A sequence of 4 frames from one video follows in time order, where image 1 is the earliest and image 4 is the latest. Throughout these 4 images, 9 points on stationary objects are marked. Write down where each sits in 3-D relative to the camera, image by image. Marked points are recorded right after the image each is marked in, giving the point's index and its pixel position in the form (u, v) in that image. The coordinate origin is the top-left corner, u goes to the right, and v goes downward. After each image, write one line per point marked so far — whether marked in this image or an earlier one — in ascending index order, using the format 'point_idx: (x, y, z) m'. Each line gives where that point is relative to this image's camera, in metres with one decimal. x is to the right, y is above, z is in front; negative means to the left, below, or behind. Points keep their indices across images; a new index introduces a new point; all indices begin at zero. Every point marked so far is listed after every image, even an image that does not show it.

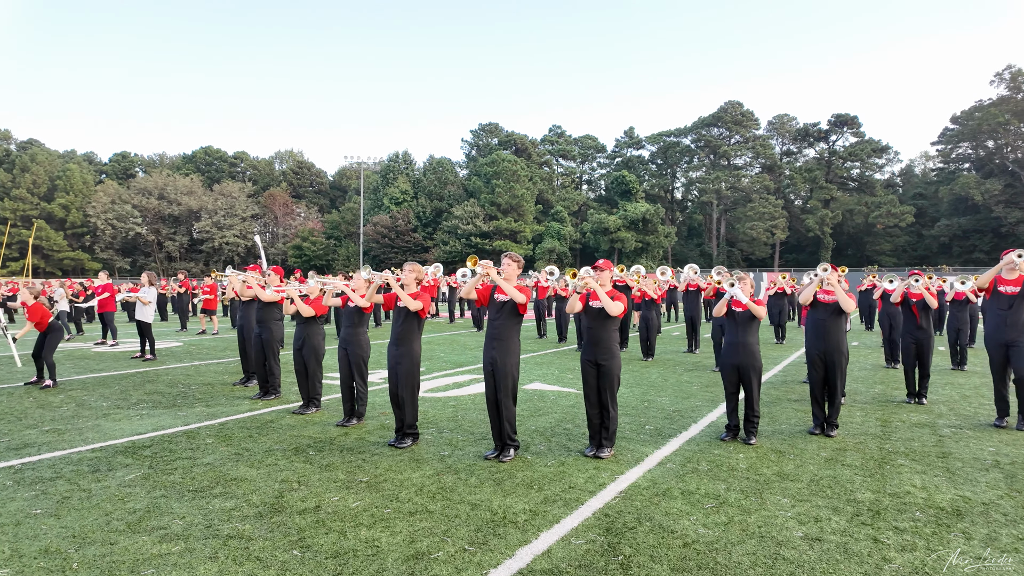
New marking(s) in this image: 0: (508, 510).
0: (0.0, -1.4, +3.7) m
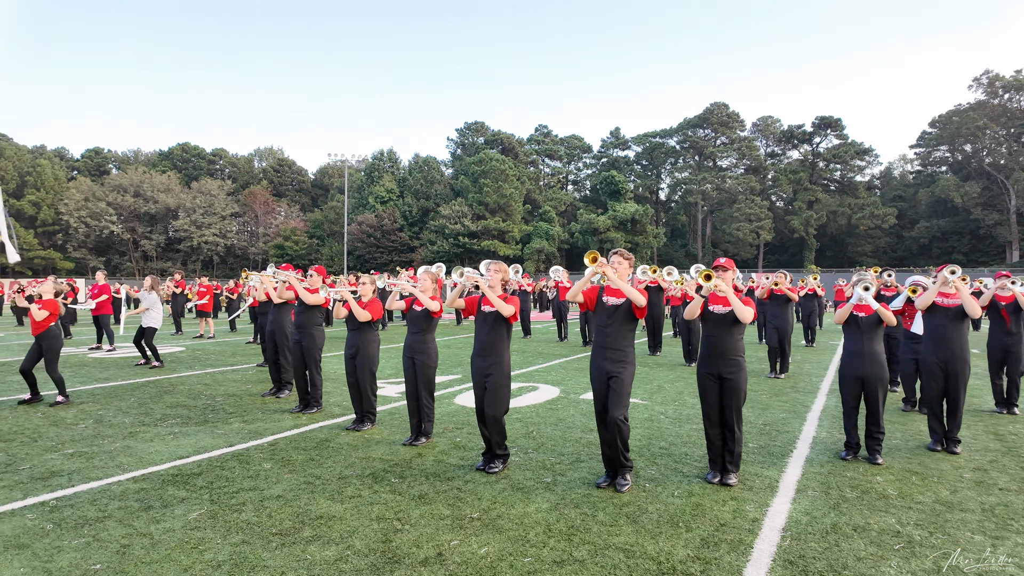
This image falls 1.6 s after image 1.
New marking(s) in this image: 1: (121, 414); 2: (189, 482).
0: (+0.8, -1.4, +3.1) m
1: (-4.2, -1.3, +6.4) m
2: (-2.3, -1.4, +4.2) m
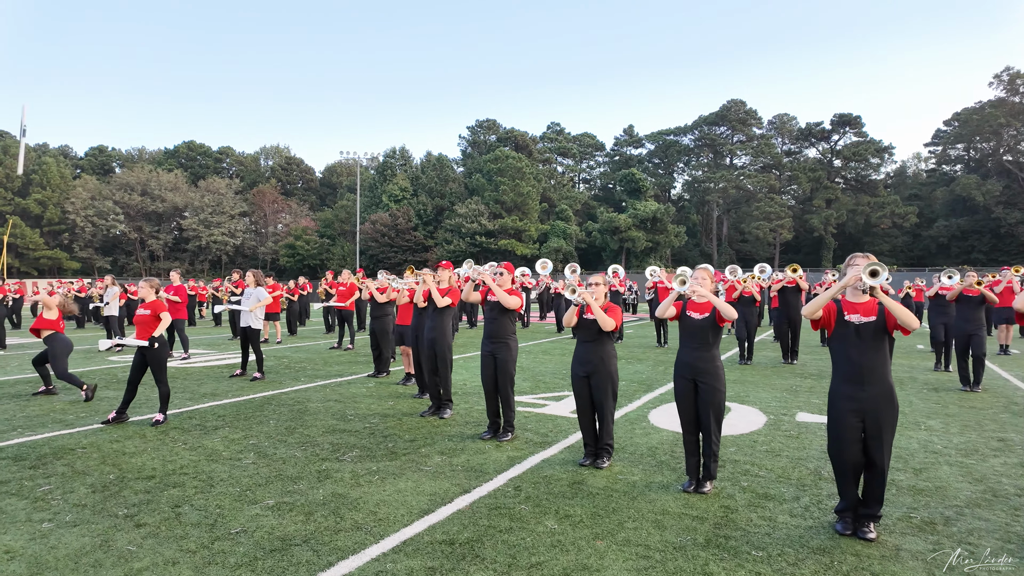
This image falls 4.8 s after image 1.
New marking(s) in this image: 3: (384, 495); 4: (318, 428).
0: (+3.0, -1.4, +2.0) m
1: (-2.1, -1.4, +5.2) m
2: (-0.2, -1.4, +3.1) m
3: (-0.9, -1.4, +4.0) m
4: (-1.9, -1.4, +5.8) m
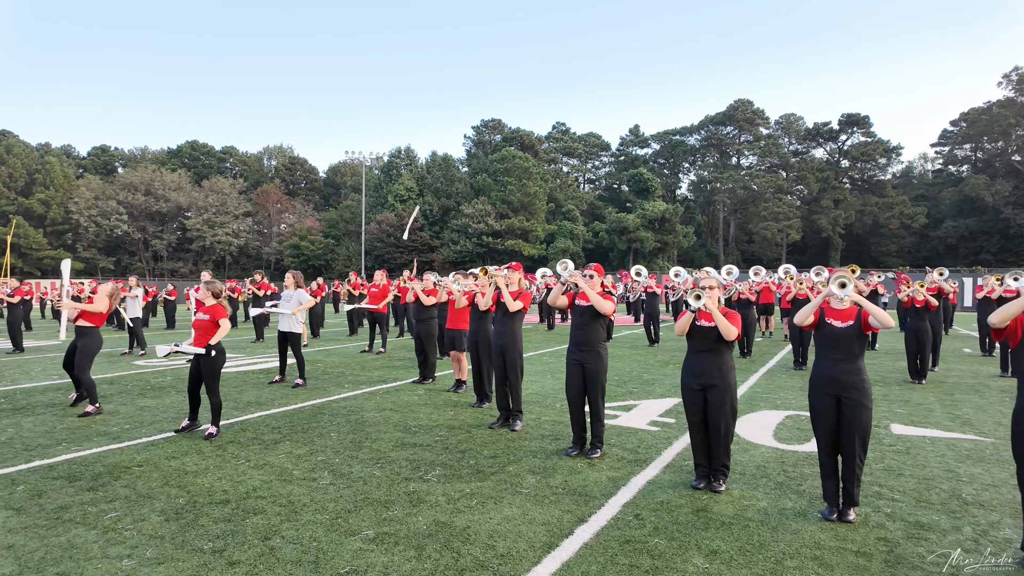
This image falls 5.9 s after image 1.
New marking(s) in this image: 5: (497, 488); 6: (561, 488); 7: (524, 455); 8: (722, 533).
0: (+3.7, -1.5, +1.6) m
1: (-1.3, -1.4, +4.8) m
2: (+0.6, -1.4, +2.7) m
3: (-0.1, -1.4, +3.6) m
4: (-1.2, -1.4, +5.4) m
5: (-0.1, -1.4, +4.2) m
6: (+0.3, -1.4, +4.2) m
7: (+0.1, -1.4, +4.9) m
8: (+1.2, -1.4, +3.4) m
